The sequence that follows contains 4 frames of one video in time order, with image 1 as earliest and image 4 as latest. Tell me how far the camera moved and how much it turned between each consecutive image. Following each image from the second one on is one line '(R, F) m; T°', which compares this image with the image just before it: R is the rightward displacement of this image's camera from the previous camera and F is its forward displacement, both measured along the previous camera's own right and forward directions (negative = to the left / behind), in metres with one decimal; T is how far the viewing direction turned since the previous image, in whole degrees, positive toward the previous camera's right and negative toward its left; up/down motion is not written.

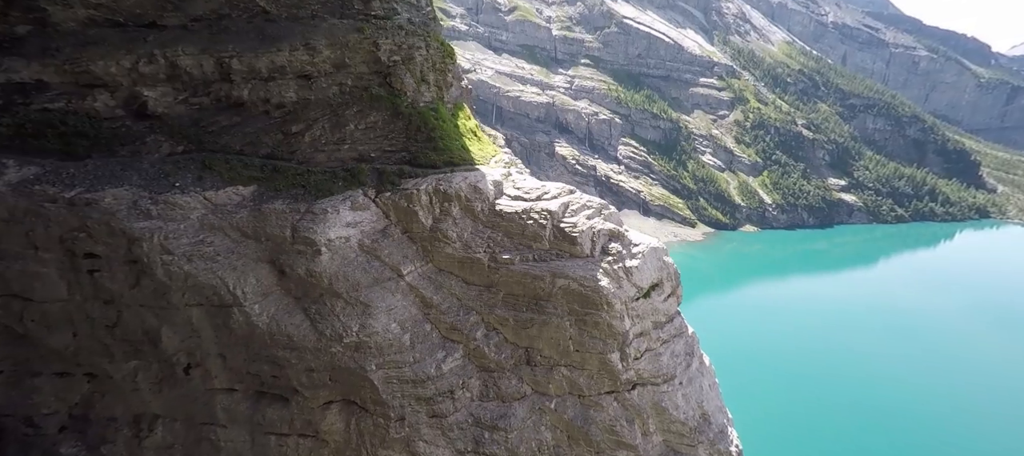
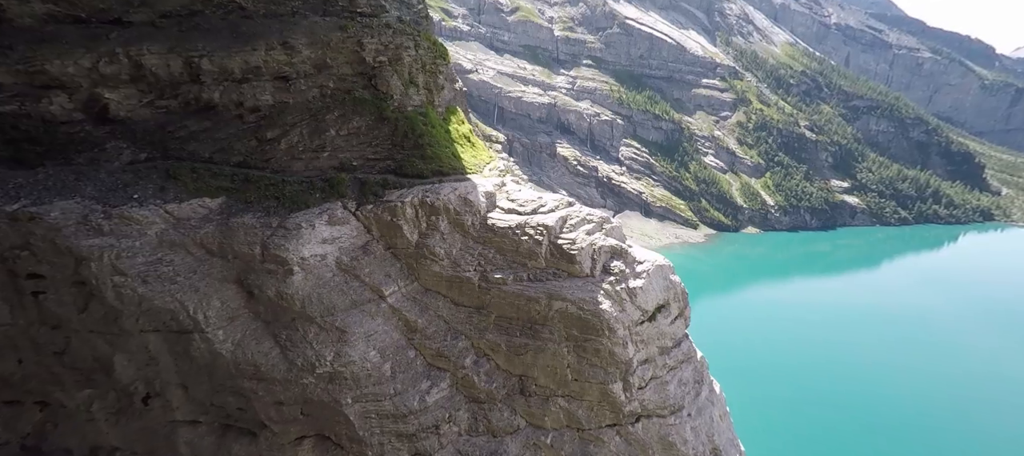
(+0.4, +2.0) m; 0°
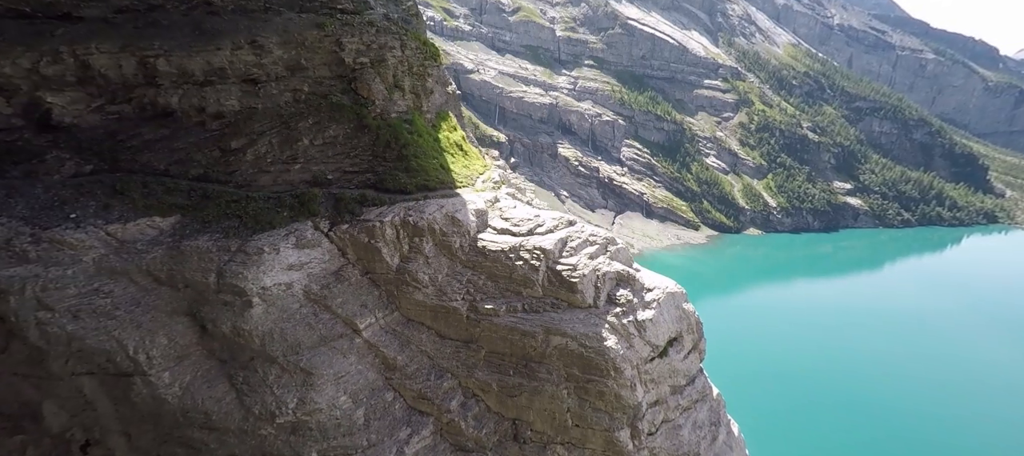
(+0.3, +2.4) m; 0°
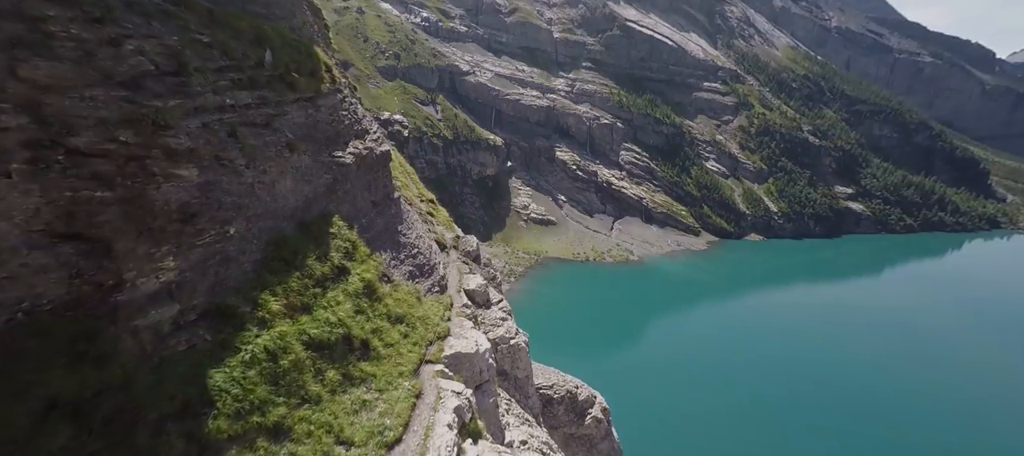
(+0.3, +19.0) m; 0°
